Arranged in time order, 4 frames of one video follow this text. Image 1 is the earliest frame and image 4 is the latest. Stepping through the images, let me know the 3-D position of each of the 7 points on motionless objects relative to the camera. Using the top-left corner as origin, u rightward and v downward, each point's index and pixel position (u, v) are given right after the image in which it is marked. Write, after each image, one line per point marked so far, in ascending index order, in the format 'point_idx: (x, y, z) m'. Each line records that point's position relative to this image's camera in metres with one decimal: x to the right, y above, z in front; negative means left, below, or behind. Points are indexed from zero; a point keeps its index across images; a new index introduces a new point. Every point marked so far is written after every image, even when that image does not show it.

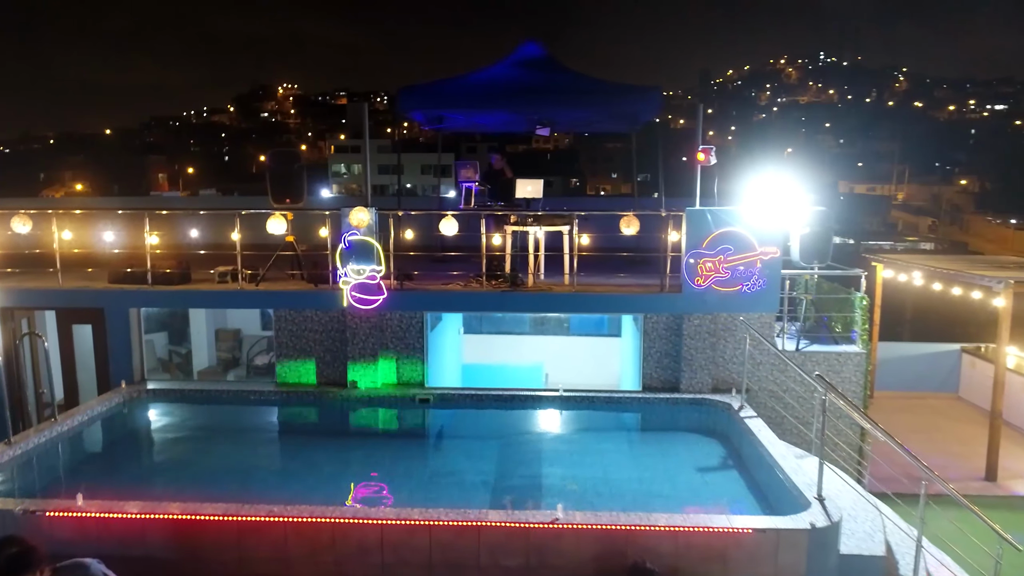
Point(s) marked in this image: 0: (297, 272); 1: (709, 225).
0: (-2.5, +0.2, +8.2) m
1: (+2.0, +0.6, +7.4) m
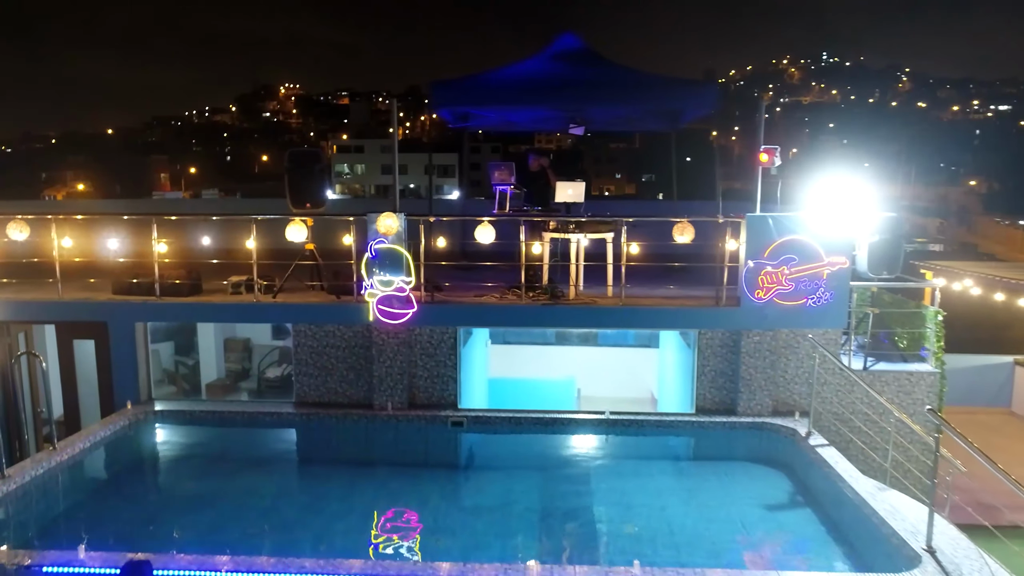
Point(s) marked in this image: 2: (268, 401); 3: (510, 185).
0: (-2.1, 0.0, +7.5) m
1: (+2.5, +0.5, +6.7) m
2: (-2.8, -1.3, +8.2) m
3: (0.0, +1.1, +7.6) m
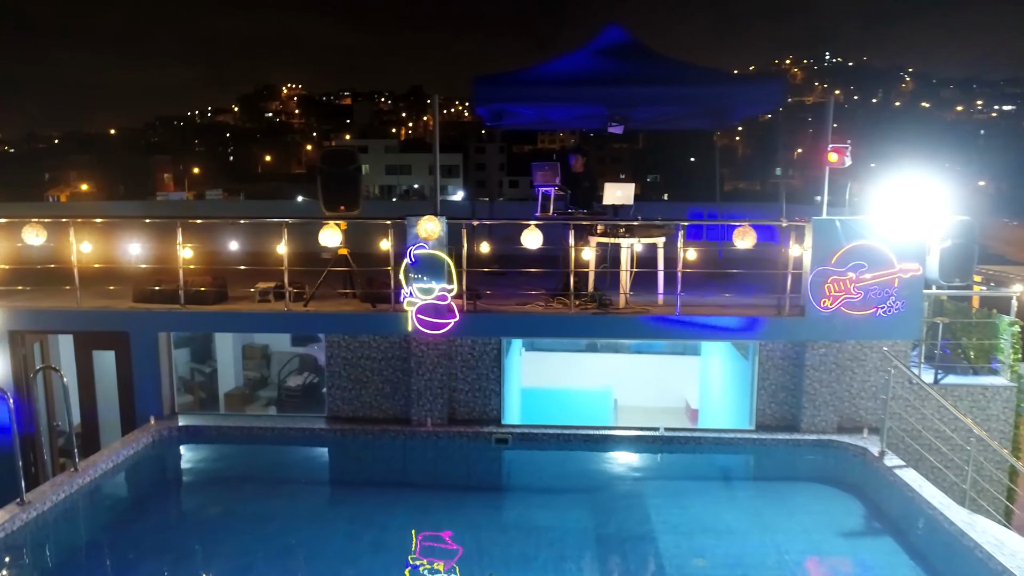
0: (-1.6, 0.0, +7.1) m
1: (+2.9, +0.4, +6.3) m
2: (-2.3, -1.4, +7.8) m
3: (+0.4, +1.0, +7.2) m
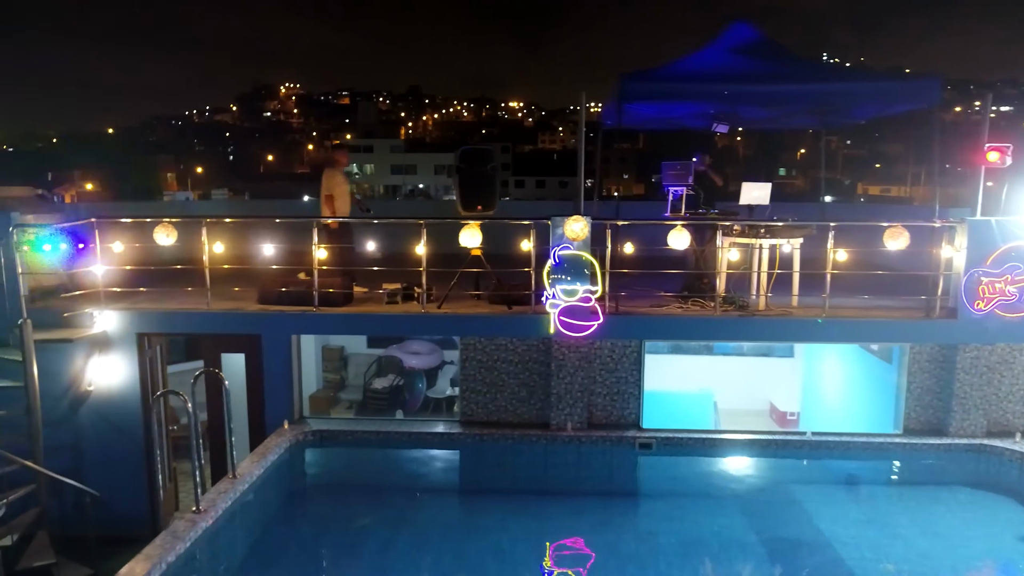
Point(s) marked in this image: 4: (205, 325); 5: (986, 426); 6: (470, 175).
0: (-0.3, 0.0, +7.0) m
1: (+4.2, +0.4, +6.2) m
2: (-1.0, -1.4, +7.6) m
3: (+1.7, +1.0, +7.1) m
4: (-2.8, -0.3, +6.5) m
5: (+4.4, -1.3, +6.7) m
6: (-0.4, +1.1, +6.6) m
